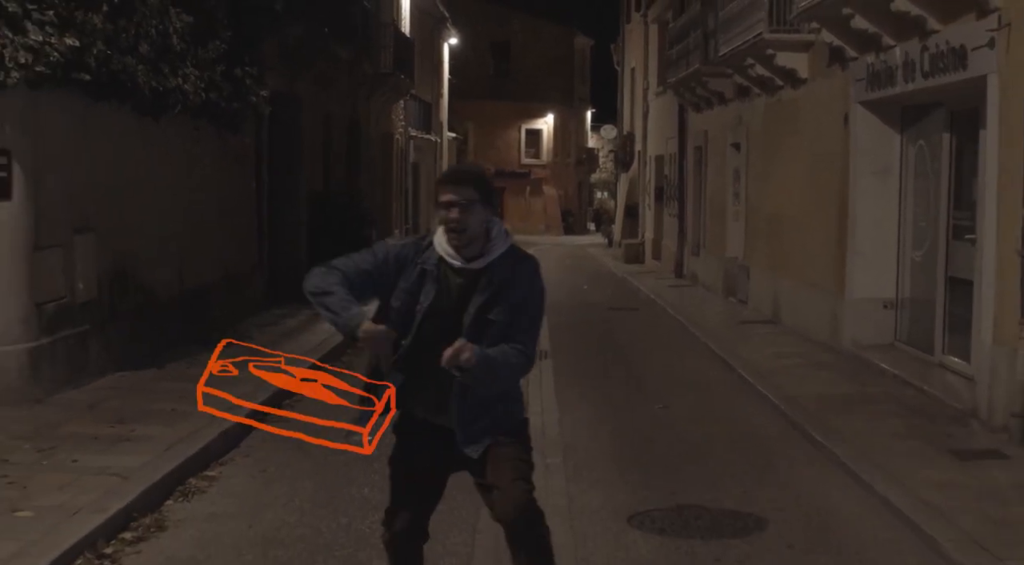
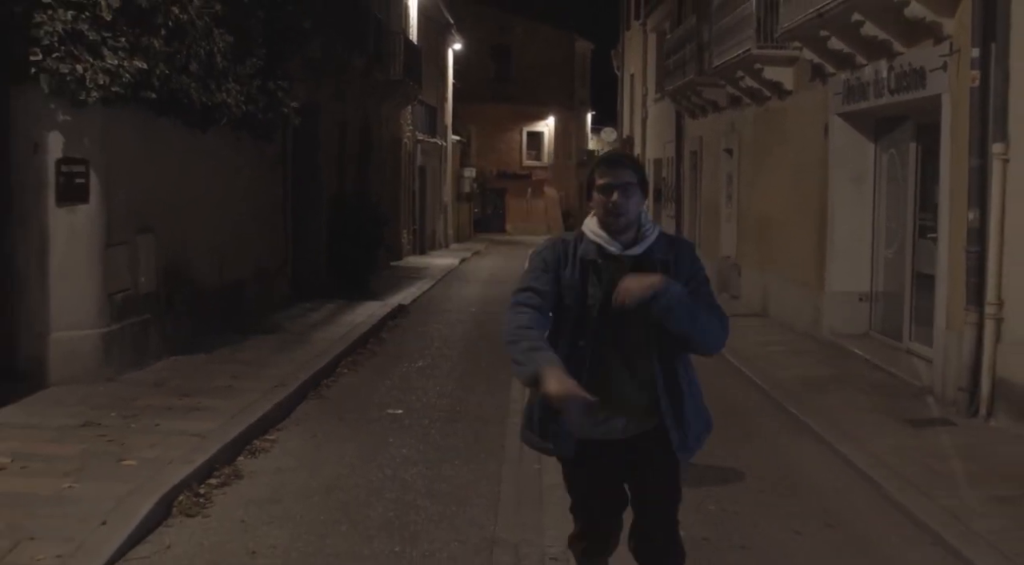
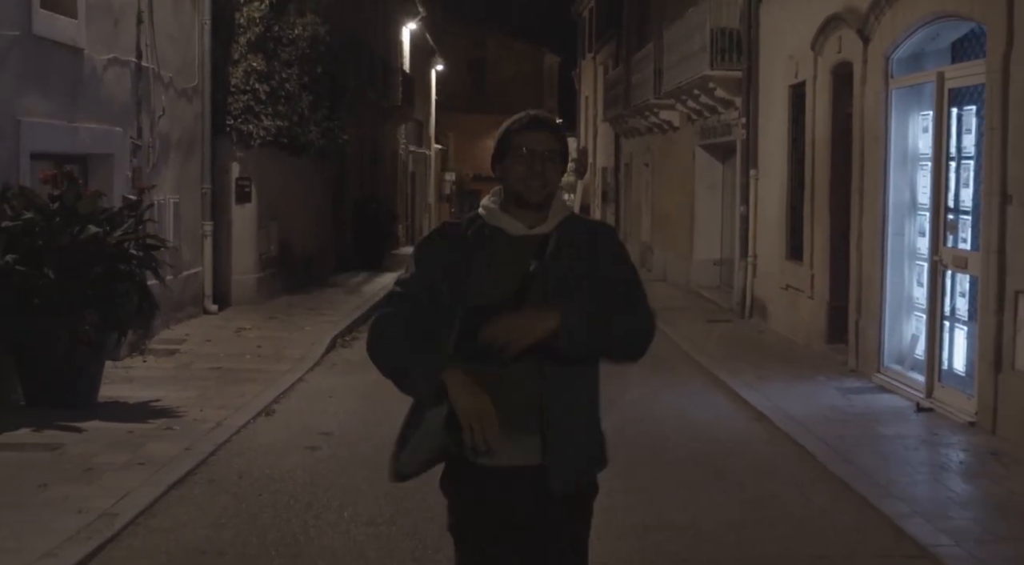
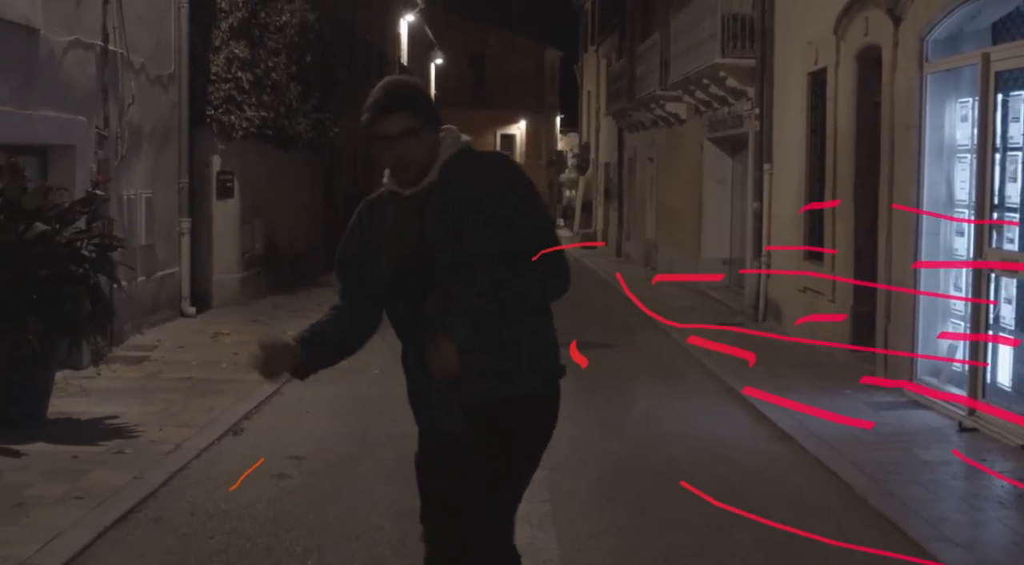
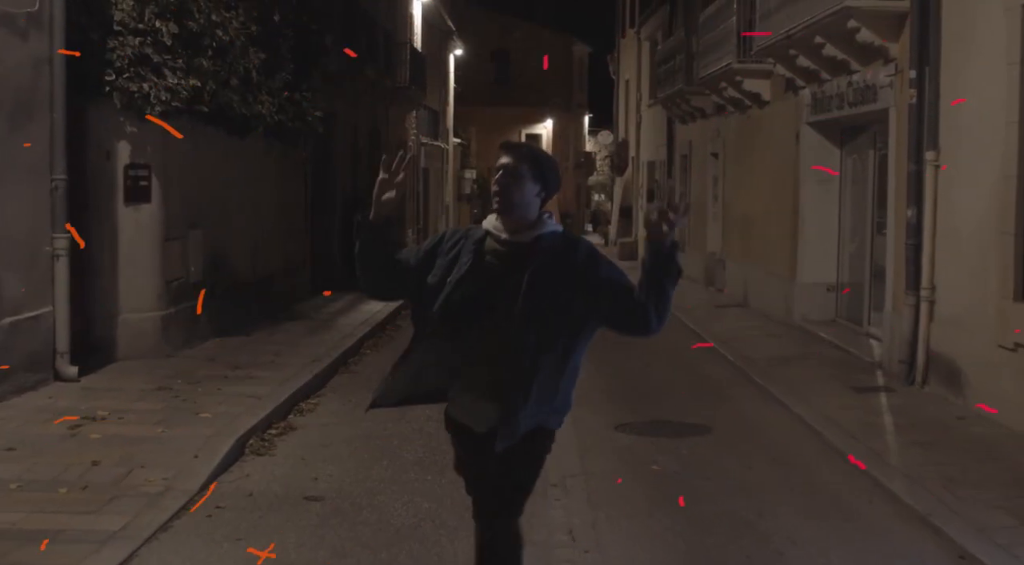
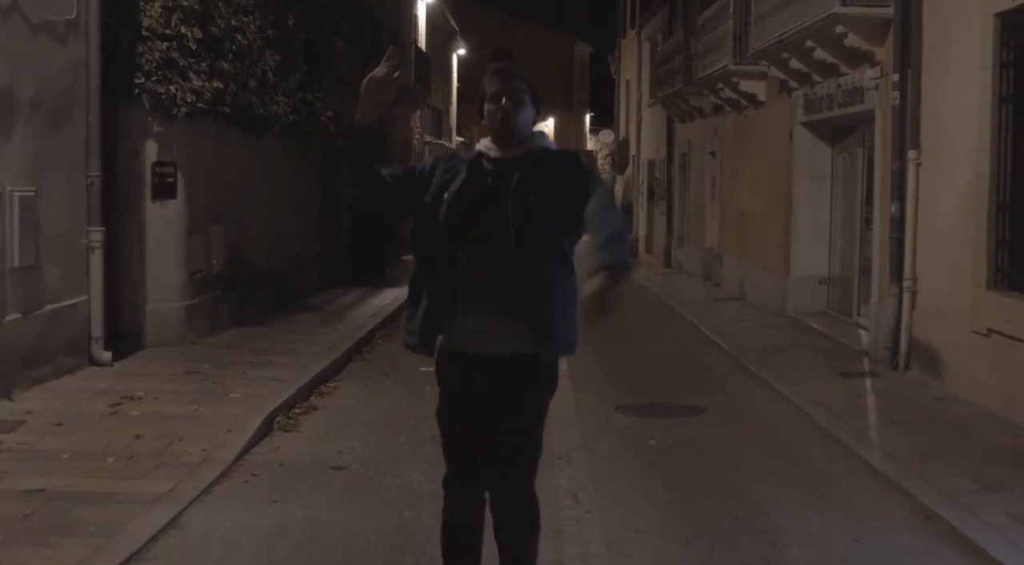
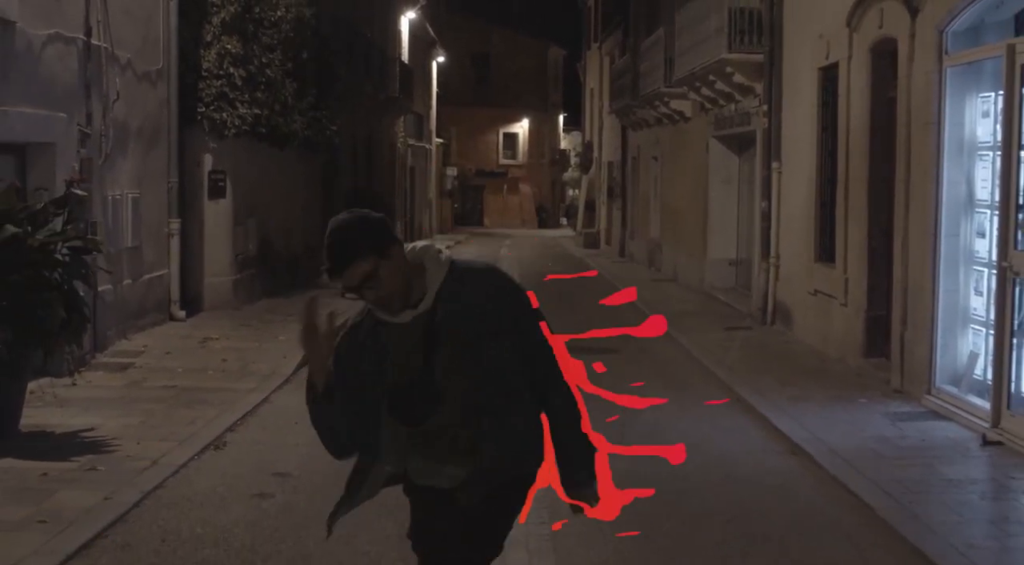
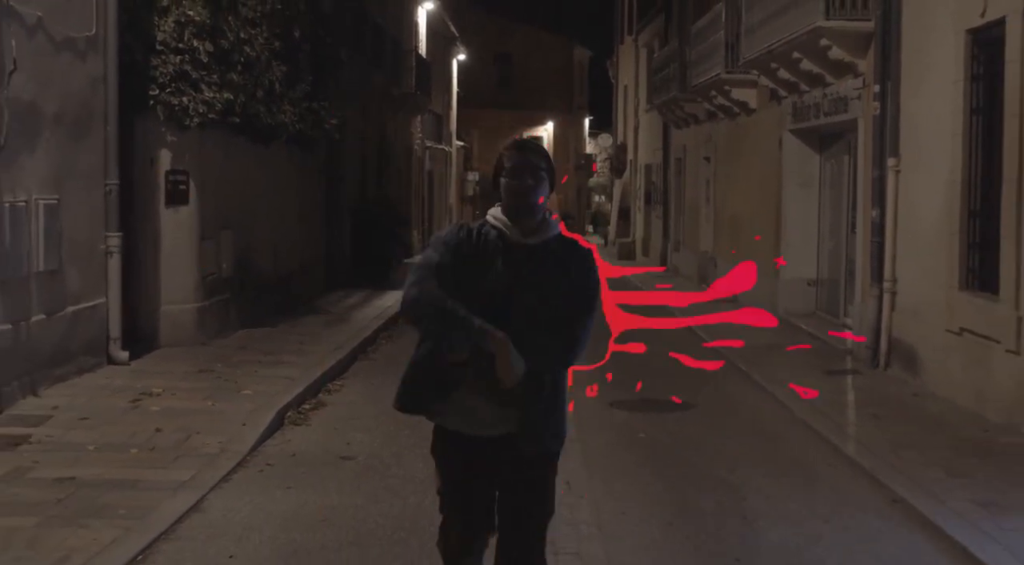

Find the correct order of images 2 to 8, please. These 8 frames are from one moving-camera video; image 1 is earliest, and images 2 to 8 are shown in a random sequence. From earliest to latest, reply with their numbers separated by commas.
2, 5, 6, 8, 7, 4, 3
